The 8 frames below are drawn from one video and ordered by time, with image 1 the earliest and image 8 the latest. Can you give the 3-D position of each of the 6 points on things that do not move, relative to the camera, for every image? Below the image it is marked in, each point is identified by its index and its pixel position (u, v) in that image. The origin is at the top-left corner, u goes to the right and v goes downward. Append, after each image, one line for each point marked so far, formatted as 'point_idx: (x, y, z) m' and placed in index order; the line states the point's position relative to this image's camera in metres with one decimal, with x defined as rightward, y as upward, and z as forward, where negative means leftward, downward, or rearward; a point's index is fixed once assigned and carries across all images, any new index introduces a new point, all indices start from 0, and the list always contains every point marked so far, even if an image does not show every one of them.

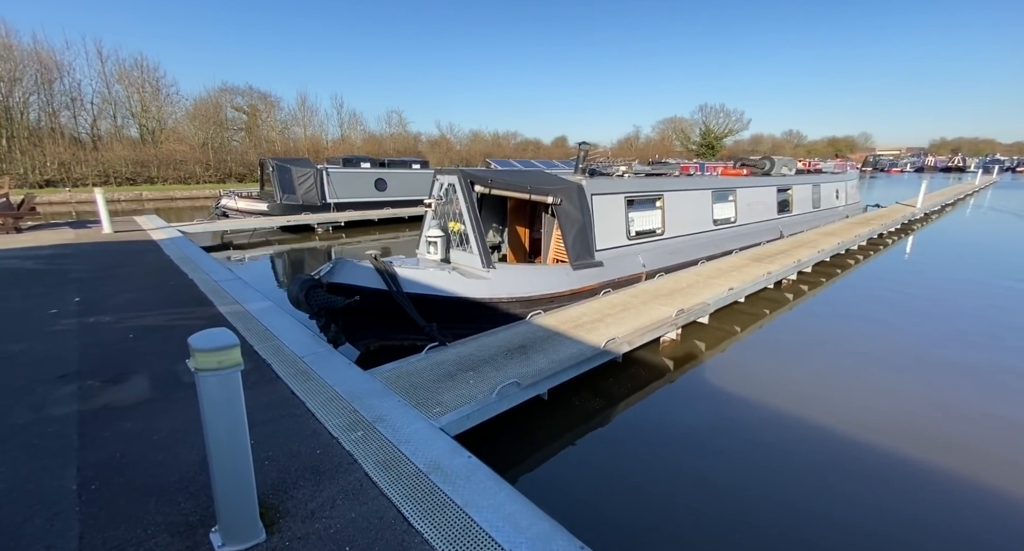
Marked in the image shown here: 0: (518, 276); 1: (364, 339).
0: (+0.1, 0.0, +5.9) m
1: (-1.8, -0.8, +5.5) m
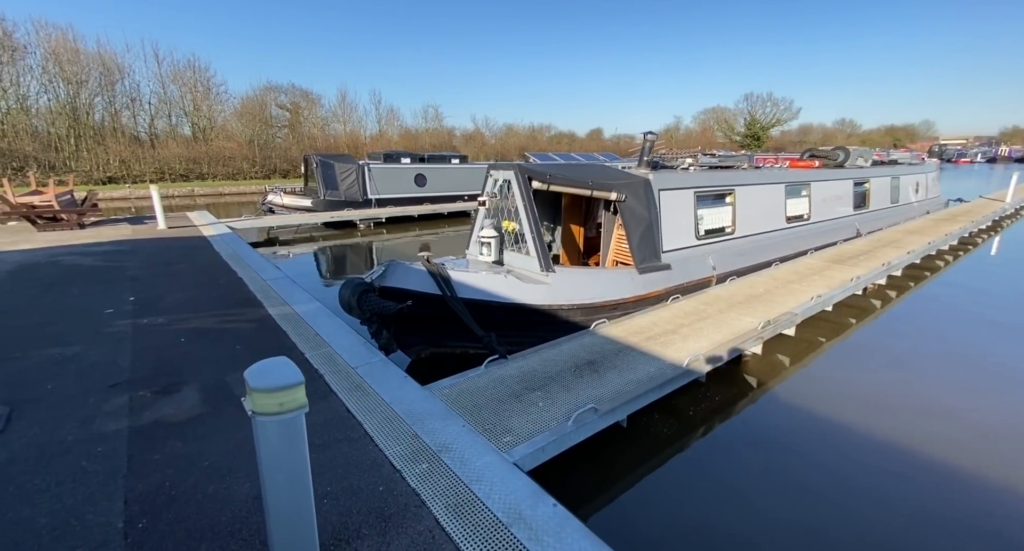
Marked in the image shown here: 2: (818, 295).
0: (+0.8, -0.1, +5.4) m
1: (-1.1, -0.8, +5.2) m
2: (+4.2, -0.3, +6.3) m
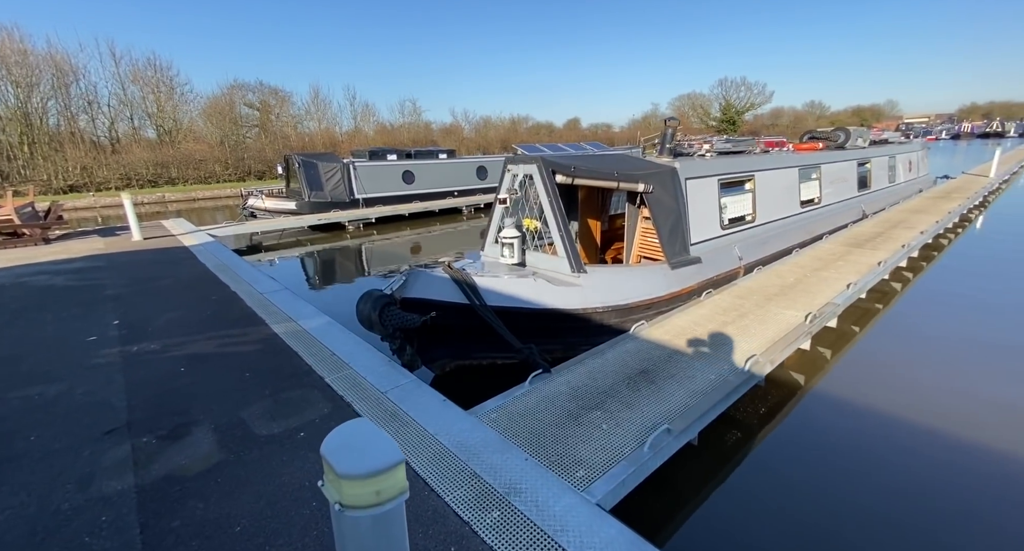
0: (+1.1, 0.0, +5.0) m
1: (-0.7, -0.9, +4.7) m
2: (+4.5, -0.1, +6.0) m
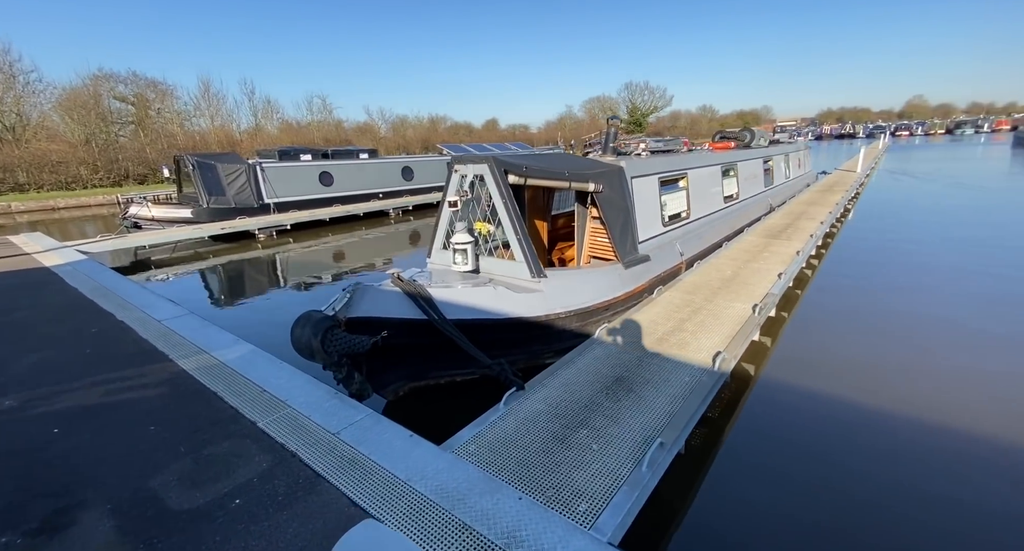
0: (+0.6, -0.1, +4.8) m
1: (-1.1, -1.0, +4.2) m
2: (+3.8, 0.0, +6.4) m
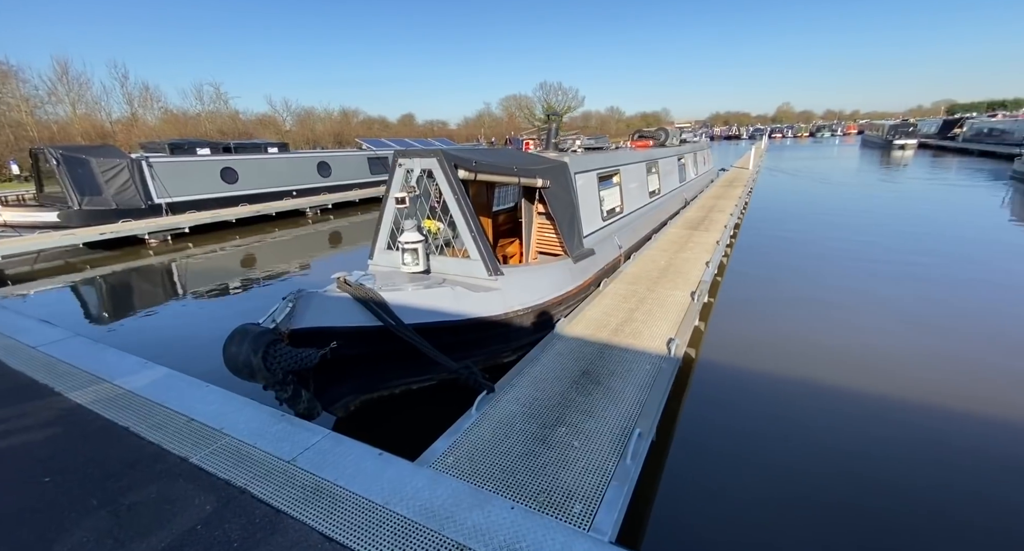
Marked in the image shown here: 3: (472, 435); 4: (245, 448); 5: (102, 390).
0: (+0.2, 0.0, +4.7) m
1: (-1.4, -1.0, +3.9) m
2: (+2.9, +0.2, +6.8) m
3: (-0.3, -1.1, +3.0) m
4: (-1.7, -1.1, +2.9) m
5: (-3.3, -0.9, +3.7) m
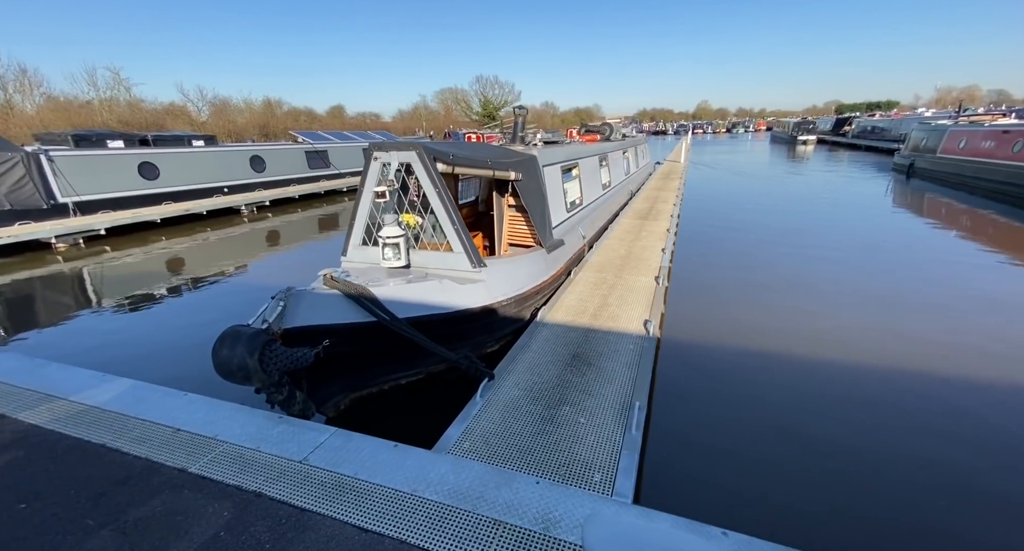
0: (-0.1, +0.1, +4.9) m
1: (-1.5, -1.0, +3.8) m
2: (+2.4, +0.4, +7.3) m
3: (-0.2, -1.0, +3.1) m
4: (-1.6, -1.1, +2.8) m
5: (-3.3, -0.9, +3.3) m
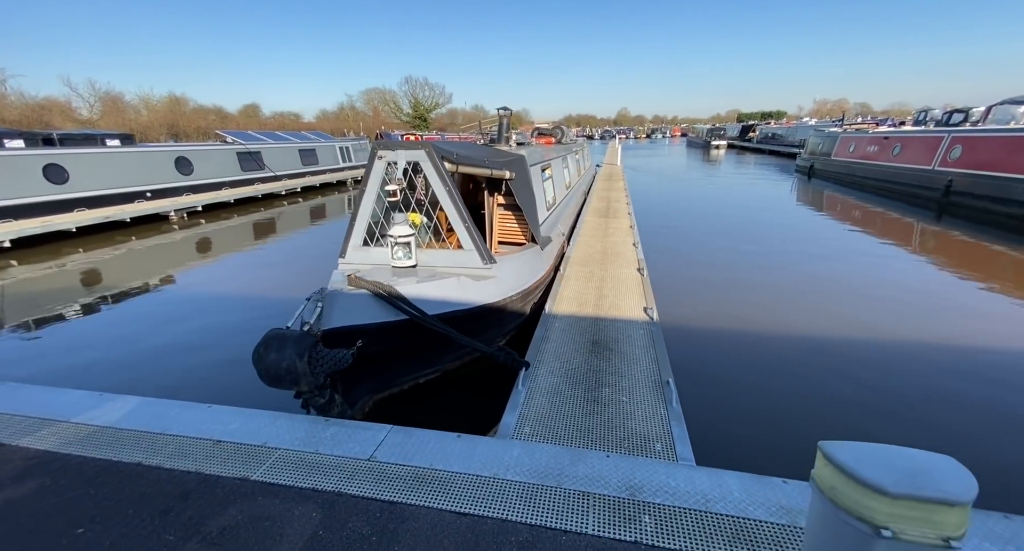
0: (0.0, +0.1, +5.0) m
1: (-1.2, -1.0, +3.7) m
2: (+2.1, +0.5, +7.8) m
3: (+0.1, -0.9, +3.2) m
4: (-1.2, -1.1, +2.8) m
5: (-3.0, -1.0, +3.0) m
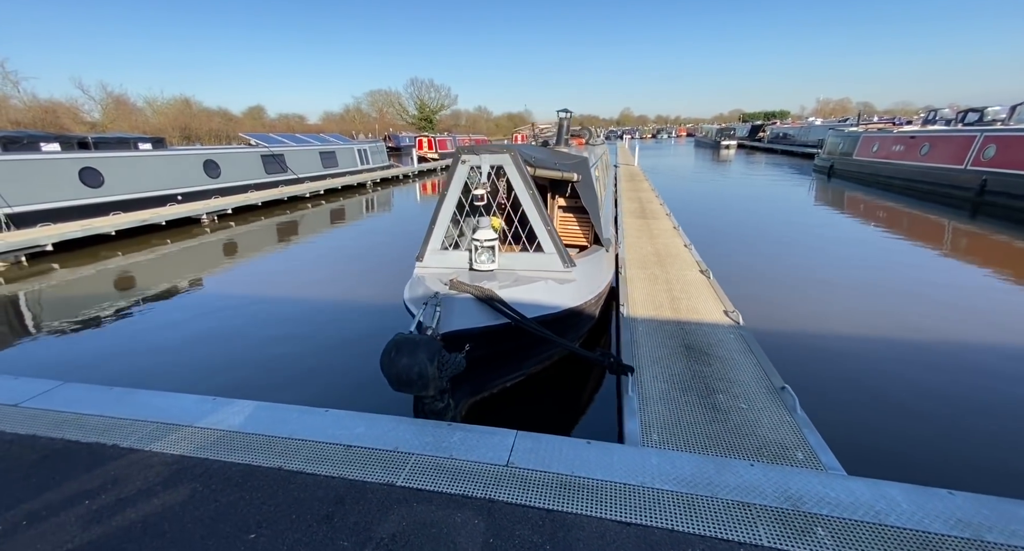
0: (+0.8, +0.1, +5.0) m
1: (-0.4, -1.0, +3.7) m
2: (+2.9, +0.5, +7.7) m
3: (+1.0, -1.0, +3.2) m
4: (-0.4, -1.1, +2.7) m
5: (-2.1, -1.0, +3.0) m
